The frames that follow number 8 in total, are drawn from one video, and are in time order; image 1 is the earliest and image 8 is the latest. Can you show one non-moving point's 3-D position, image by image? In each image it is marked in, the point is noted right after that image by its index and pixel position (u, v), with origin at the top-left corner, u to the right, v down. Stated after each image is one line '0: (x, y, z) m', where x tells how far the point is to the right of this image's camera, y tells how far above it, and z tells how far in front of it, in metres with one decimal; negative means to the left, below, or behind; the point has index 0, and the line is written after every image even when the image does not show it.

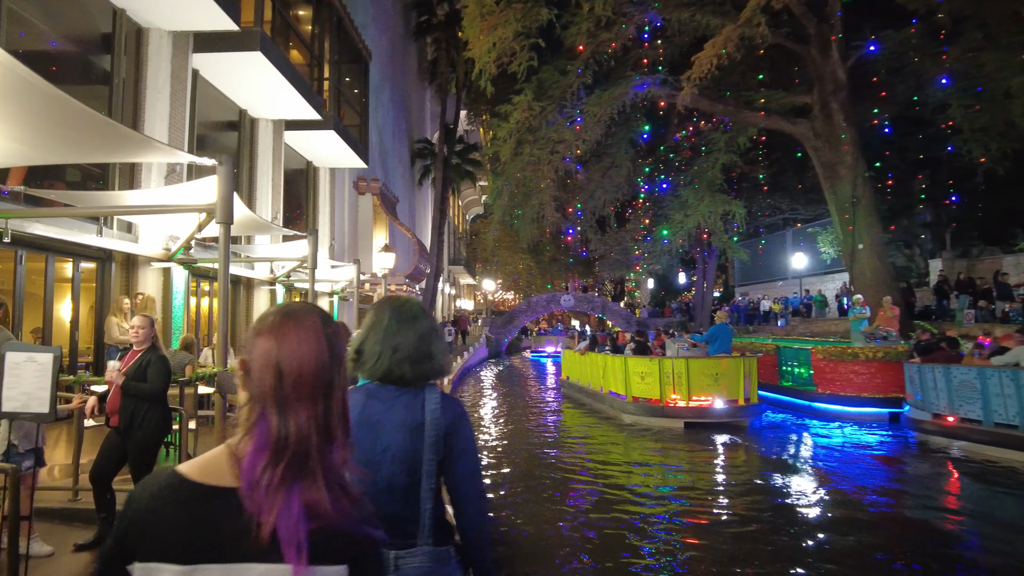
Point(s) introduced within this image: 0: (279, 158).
0: (-5.5, +3.1, +15.1) m
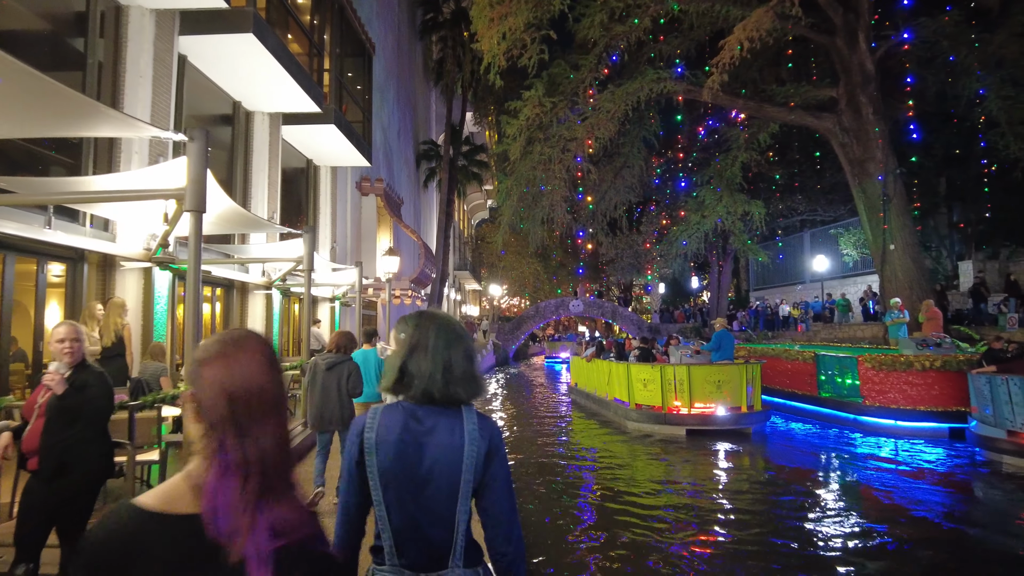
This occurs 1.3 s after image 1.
0: (-5.2, +3.0, +14.1) m
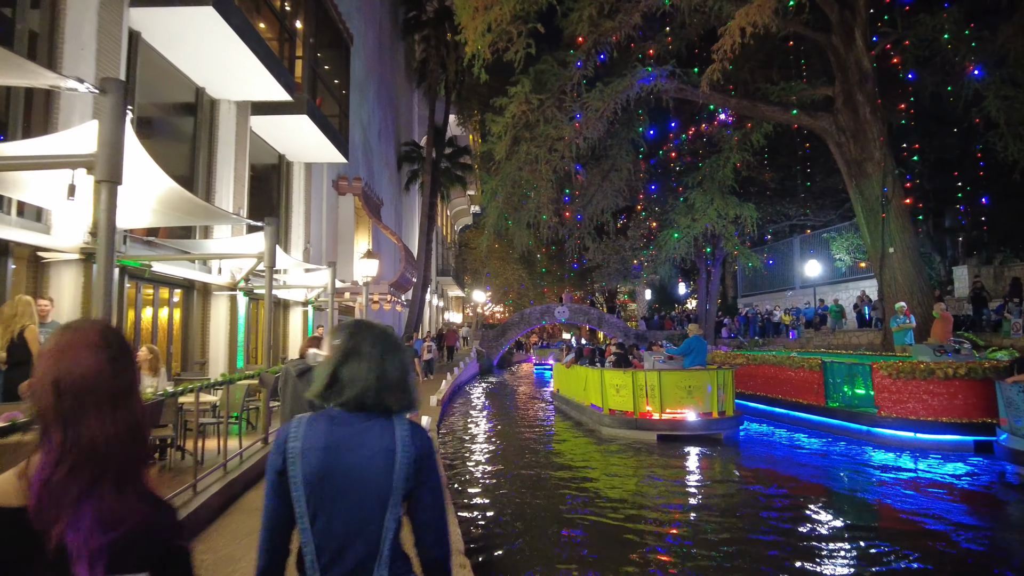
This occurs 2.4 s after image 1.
0: (-5.5, +2.9, +13.1) m
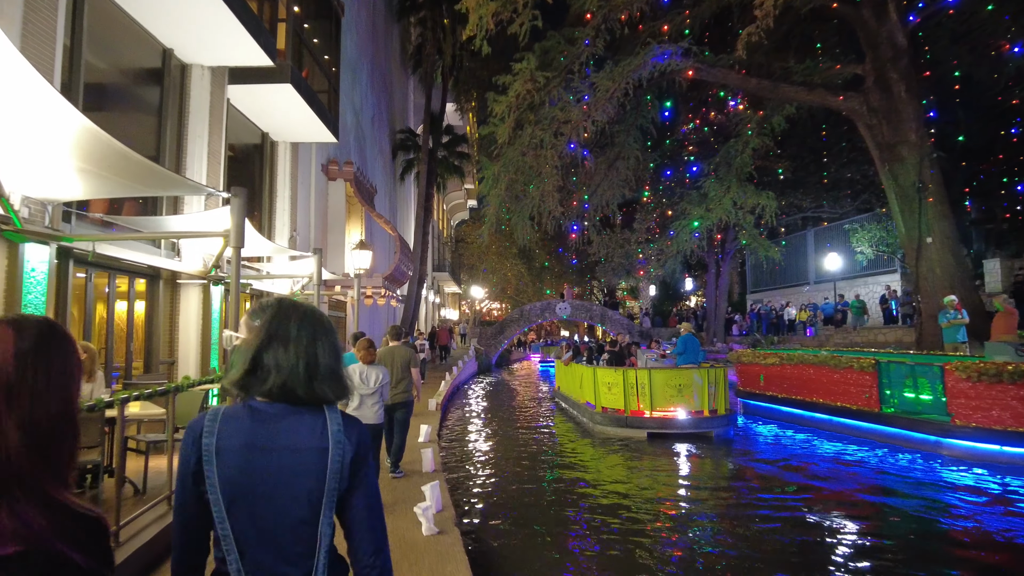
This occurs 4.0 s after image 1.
0: (-5.3, +3.1, +11.7) m
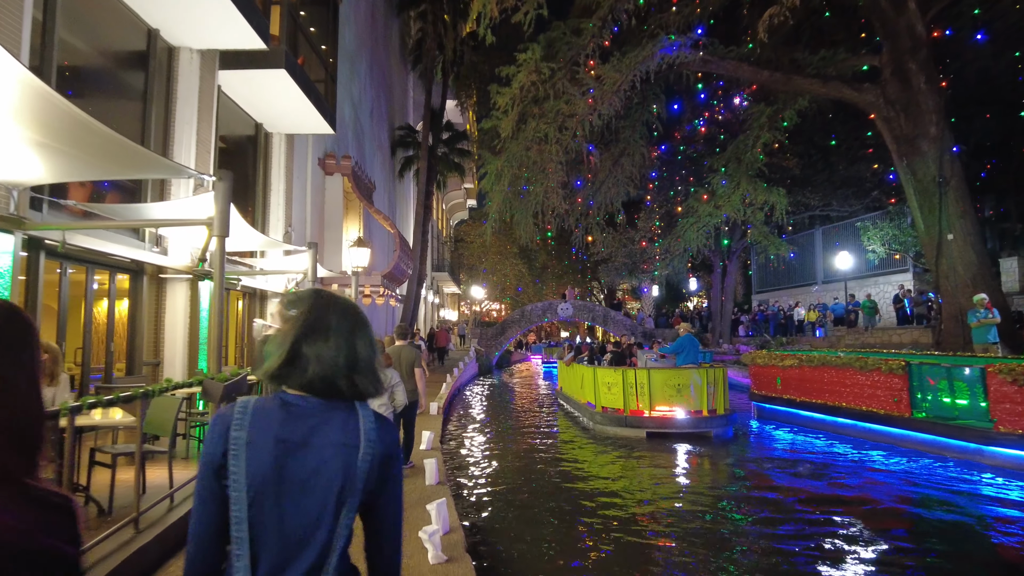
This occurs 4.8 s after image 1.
0: (-5.2, +3.1, +11.1) m
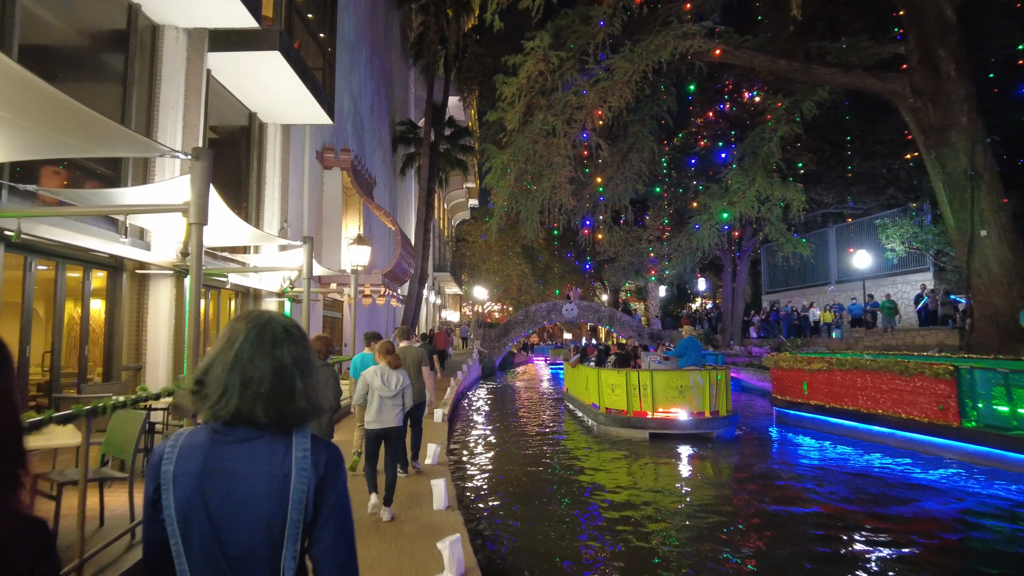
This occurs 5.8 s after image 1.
0: (-5.1, +3.2, +10.3) m
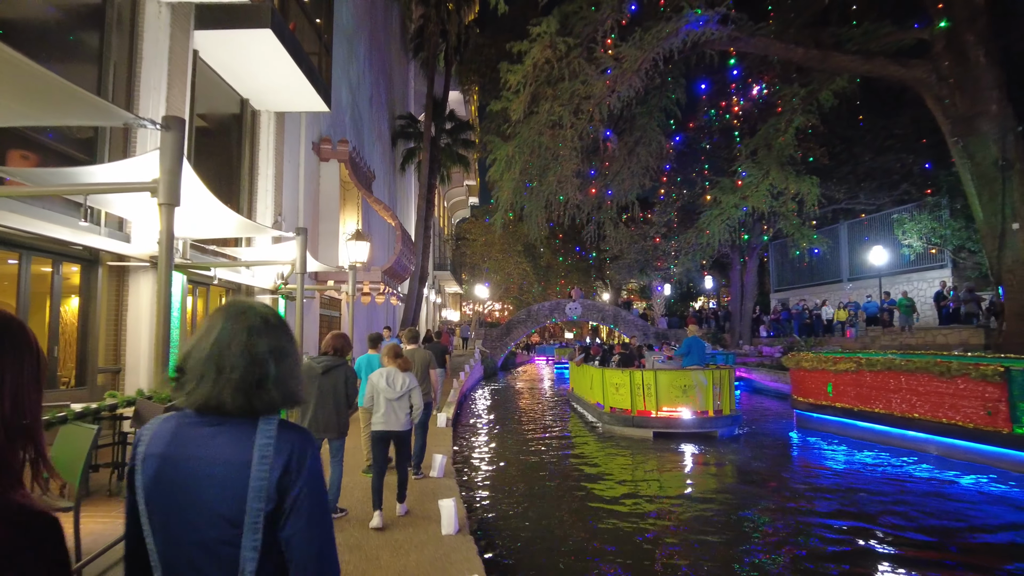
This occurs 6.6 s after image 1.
0: (-4.9, +3.2, +9.6) m
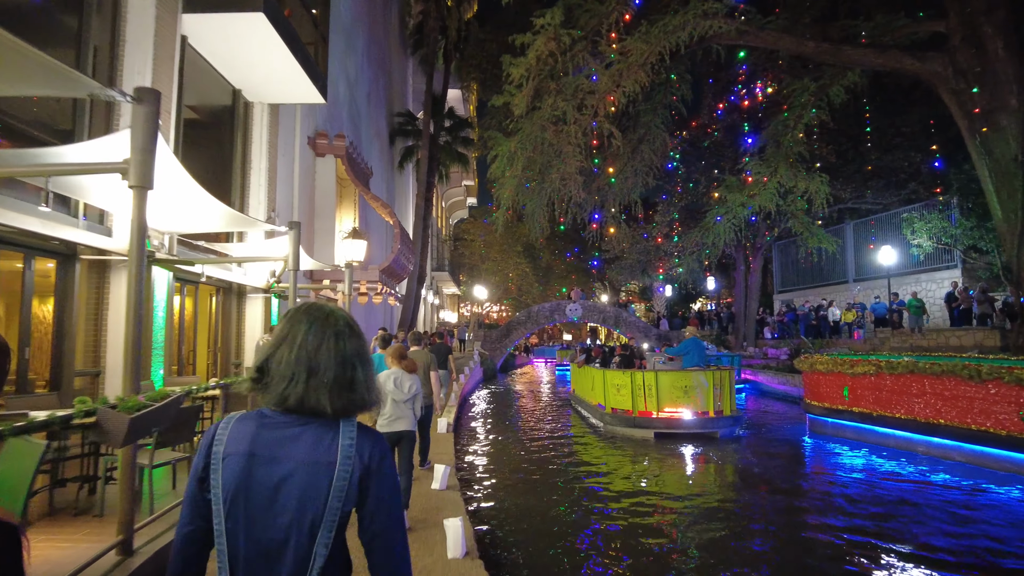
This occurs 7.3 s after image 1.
0: (-4.8, +3.3, +9.1) m
